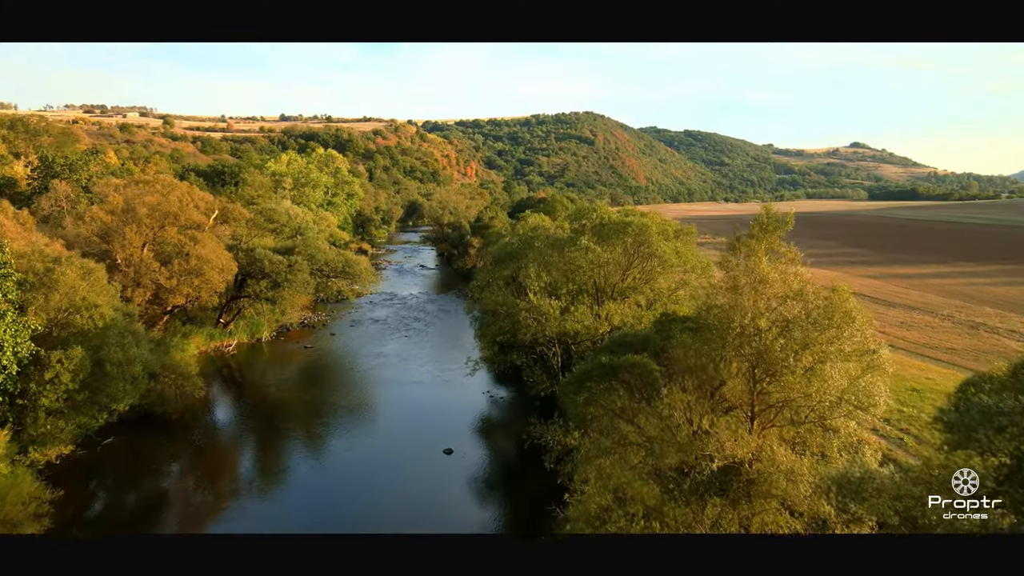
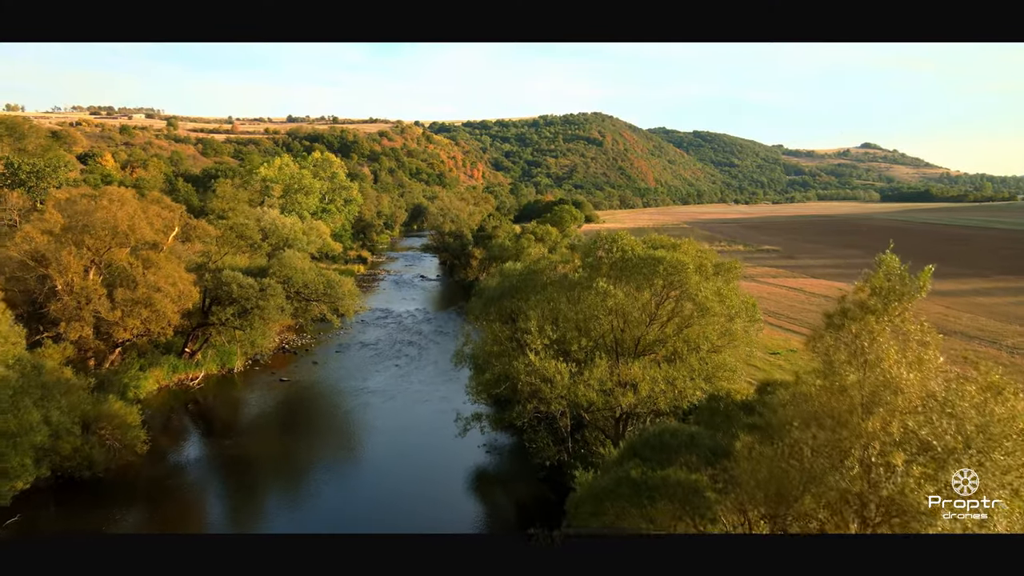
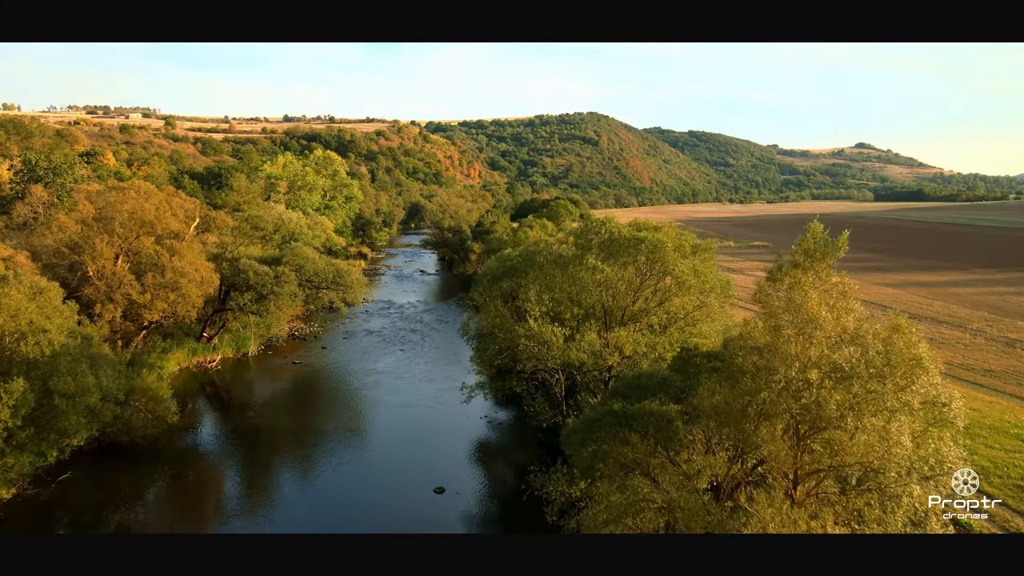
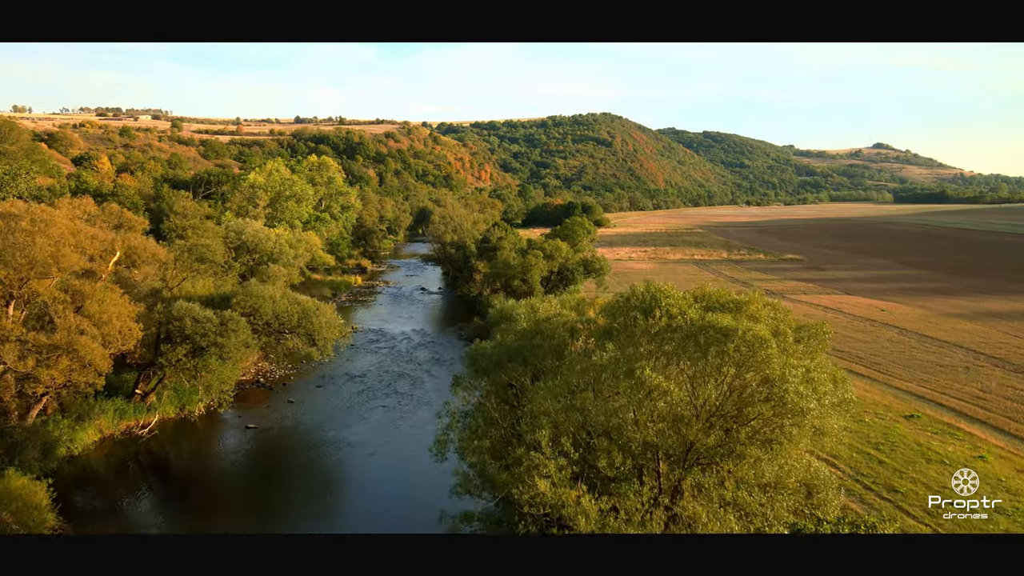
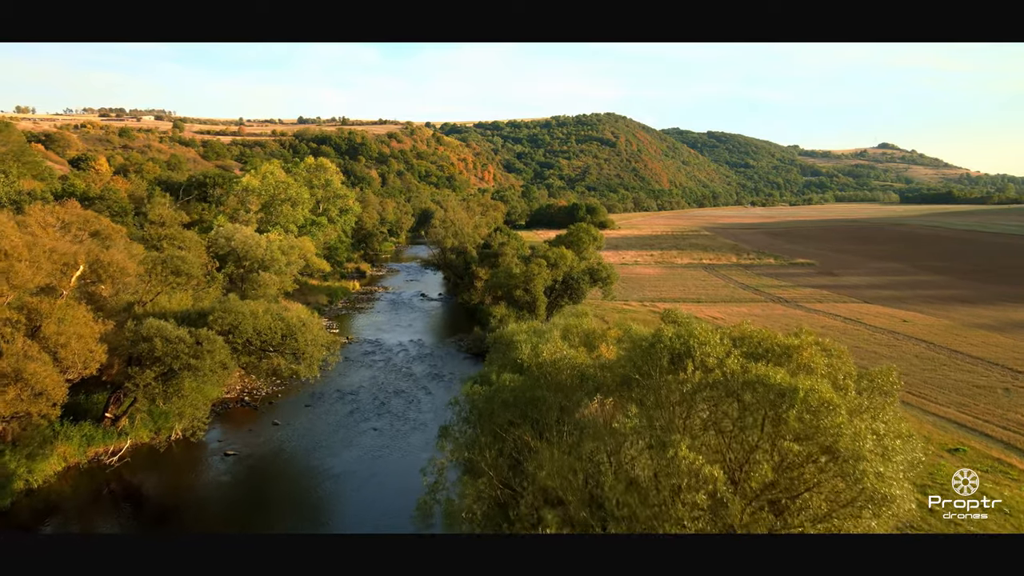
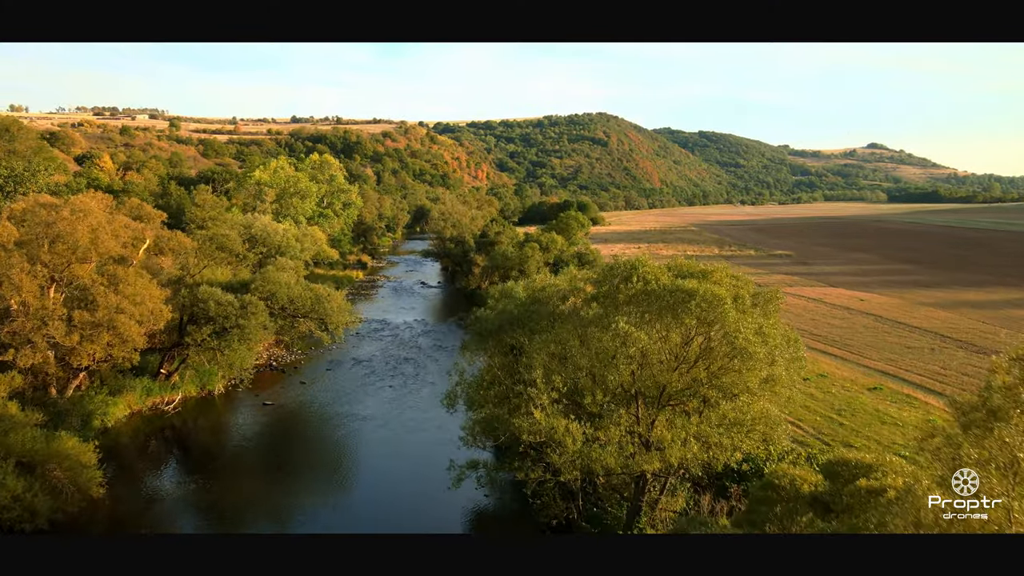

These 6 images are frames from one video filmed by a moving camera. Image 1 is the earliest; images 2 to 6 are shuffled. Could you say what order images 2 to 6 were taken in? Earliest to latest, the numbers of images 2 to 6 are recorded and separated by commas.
3, 2, 6, 4, 5
